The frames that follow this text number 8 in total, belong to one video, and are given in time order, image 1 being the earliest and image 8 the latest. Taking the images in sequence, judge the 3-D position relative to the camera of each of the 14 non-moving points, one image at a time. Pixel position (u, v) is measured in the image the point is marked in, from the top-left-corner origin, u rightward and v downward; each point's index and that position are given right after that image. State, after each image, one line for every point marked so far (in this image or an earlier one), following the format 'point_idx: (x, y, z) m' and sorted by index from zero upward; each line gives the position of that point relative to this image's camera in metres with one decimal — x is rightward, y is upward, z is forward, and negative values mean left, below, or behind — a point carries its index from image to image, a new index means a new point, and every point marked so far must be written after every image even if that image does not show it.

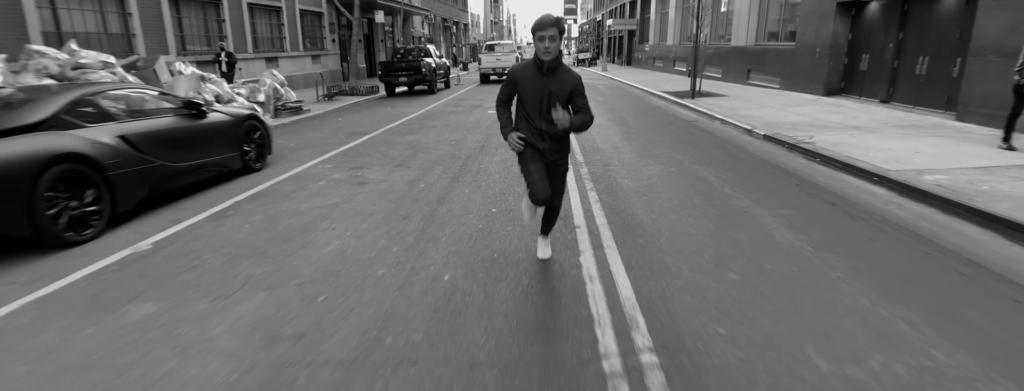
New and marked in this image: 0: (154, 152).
0: (-3.7, +0.4, +5.1) m
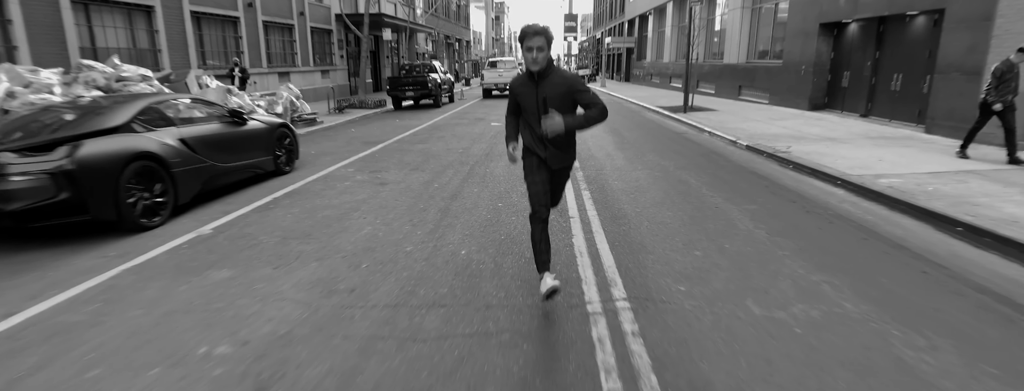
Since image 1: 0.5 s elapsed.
0: (-3.7, +0.5, +5.9) m
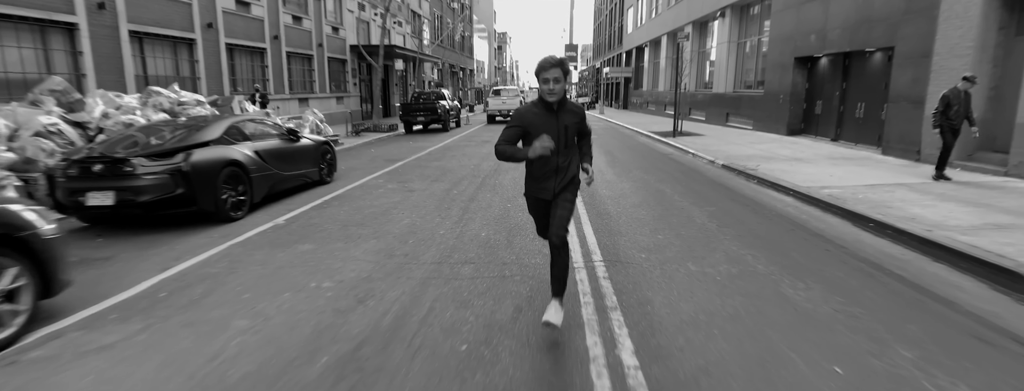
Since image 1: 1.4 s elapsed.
0: (-3.6, +0.5, +7.3) m
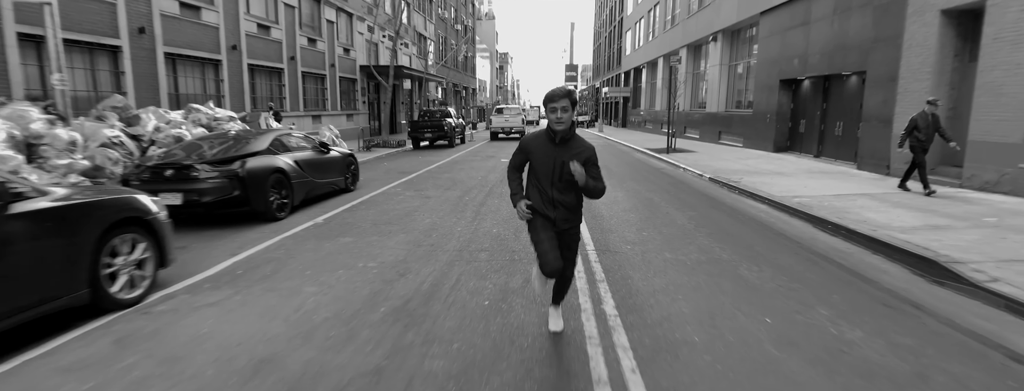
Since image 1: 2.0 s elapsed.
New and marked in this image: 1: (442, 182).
0: (-3.5, +0.4, +8.3) m
1: (-1.6, +0.3, +11.3) m
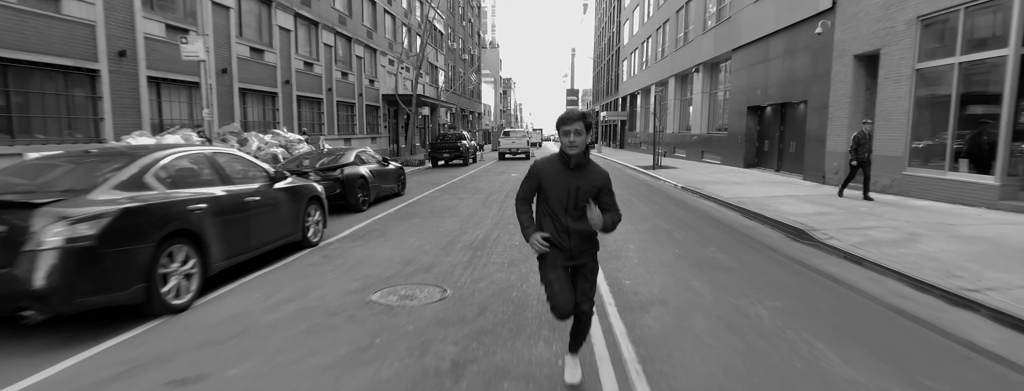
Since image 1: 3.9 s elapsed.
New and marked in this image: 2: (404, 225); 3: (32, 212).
0: (-3.2, +0.4, +11.4) m
1: (-1.3, +0.2, +14.4) m
2: (-2.0, -0.5, +8.7) m
3: (-3.7, -0.1, +3.7) m
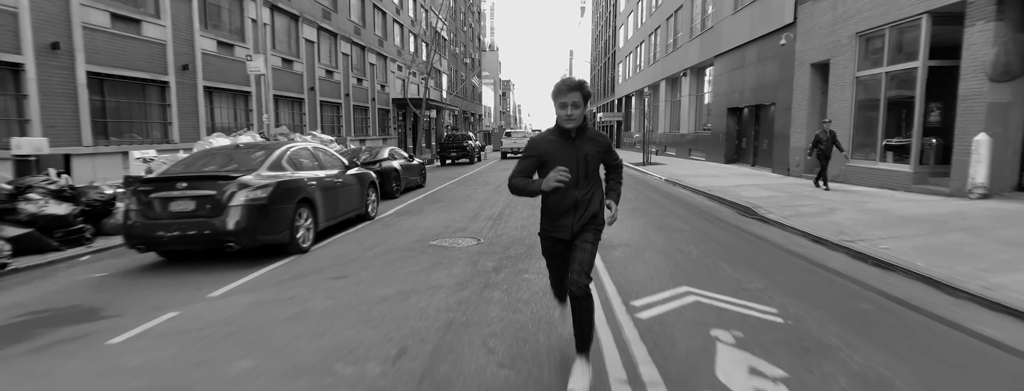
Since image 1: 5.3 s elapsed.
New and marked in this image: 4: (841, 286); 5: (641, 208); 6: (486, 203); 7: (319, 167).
0: (-3.0, +0.6, +13.7) m
1: (-1.1, +0.5, +16.7) m
2: (-1.8, -0.3, +11.0) m
3: (-3.5, +0.2, +6.0) m
4: (+3.7, -1.0, +5.6) m
5: (+2.8, -0.3, +10.8) m
6: (-0.7, -0.2, +11.3) m
7: (-3.1, +0.5, +7.7) m
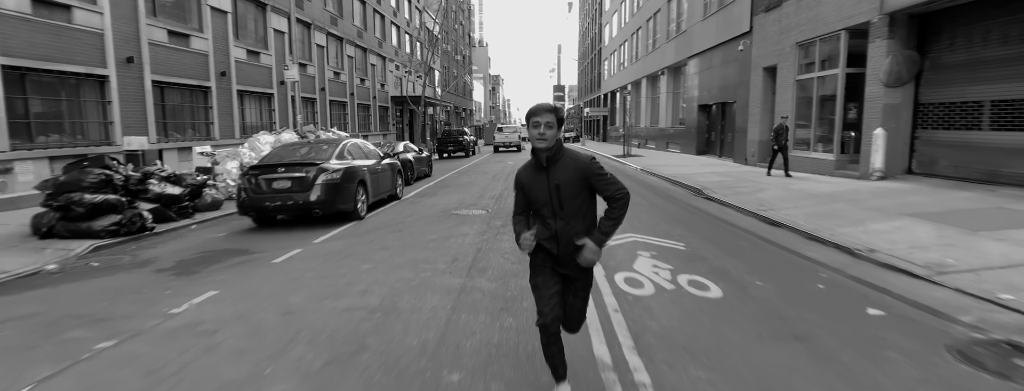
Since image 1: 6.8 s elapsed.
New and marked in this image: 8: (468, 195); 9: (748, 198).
0: (-3.2, +1.1, +16.2) m
1: (-1.3, +0.9, +19.2) m
2: (-1.9, +0.1, +13.5) m
3: (-3.4, +0.5, +8.5) m
4: (+3.8, -0.7, +8.2) m
5: (+2.7, +0.2, +13.4) m
6: (-0.8, +0.2, +13.9) m
7: (-3.1, +0.8, +10.2) m
8: (-1.1, 0.0, +12.3) m
9: (+5.8, -0.1, +11.9) m
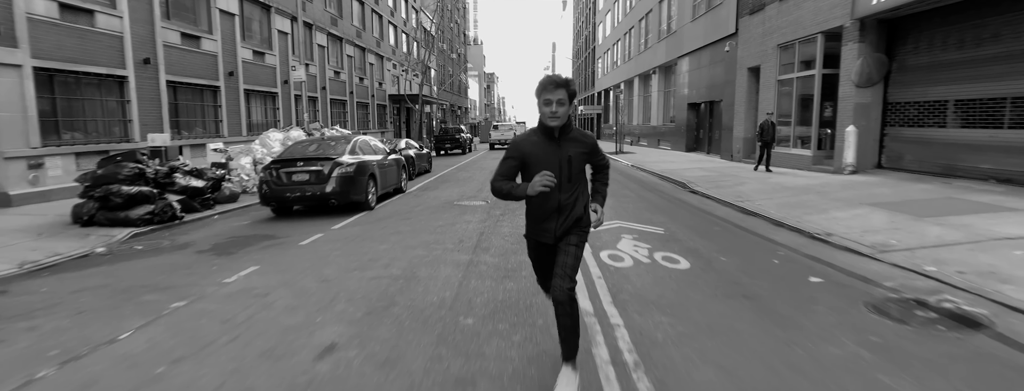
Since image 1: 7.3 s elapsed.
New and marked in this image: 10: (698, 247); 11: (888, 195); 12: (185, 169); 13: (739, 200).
0: (-3.3, +1.2, +17.0) m
1: (-1.5, +1.1, +20.0) m
2: (-2.0, +0.3, +14.4) m
3: (-3.5, +0.7, +9.3) m
4: (+3.7, -0.5, +9.1) m
5: (+2.6, +0.4, +14.3) m
6: (-0.9, +0.4, +14.7) m
7: (-3.1, +1.0, +11.0) m
8: (-1.2, +0.2, +13.1) m
9: (+5.7, +0.1, +12.9) m
10: (+2.6, -0.7, +6.9) m
11: (+8.2, 0.0, +10.6) m
12: (-7.0, +0.6, +10.5) m
13: (+5.4, -0.1, +11.5) m
